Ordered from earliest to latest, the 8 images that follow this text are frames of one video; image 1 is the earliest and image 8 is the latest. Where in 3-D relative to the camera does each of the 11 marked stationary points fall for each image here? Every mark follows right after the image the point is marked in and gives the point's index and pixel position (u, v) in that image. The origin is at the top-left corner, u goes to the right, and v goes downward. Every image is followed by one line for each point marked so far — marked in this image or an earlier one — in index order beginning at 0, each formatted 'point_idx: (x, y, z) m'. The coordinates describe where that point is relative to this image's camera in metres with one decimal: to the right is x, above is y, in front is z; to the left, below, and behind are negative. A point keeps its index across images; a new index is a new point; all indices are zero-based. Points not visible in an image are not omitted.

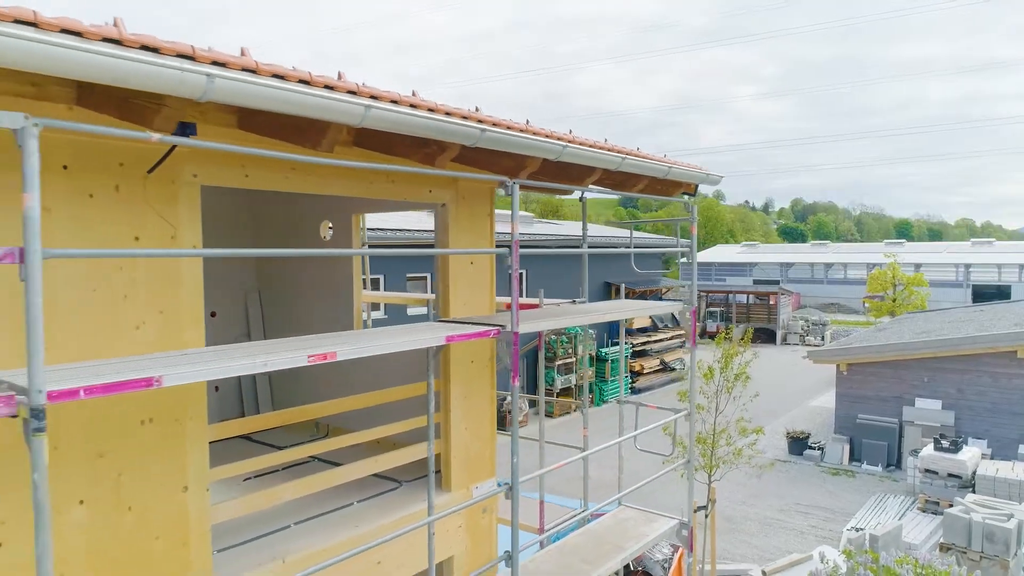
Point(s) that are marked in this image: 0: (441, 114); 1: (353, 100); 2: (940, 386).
0: (-0.3, +1.1, +3.3) m
1: (-0.7, +1.0, +2.8) m
2: (+12.4, -2.8, +15.0) m
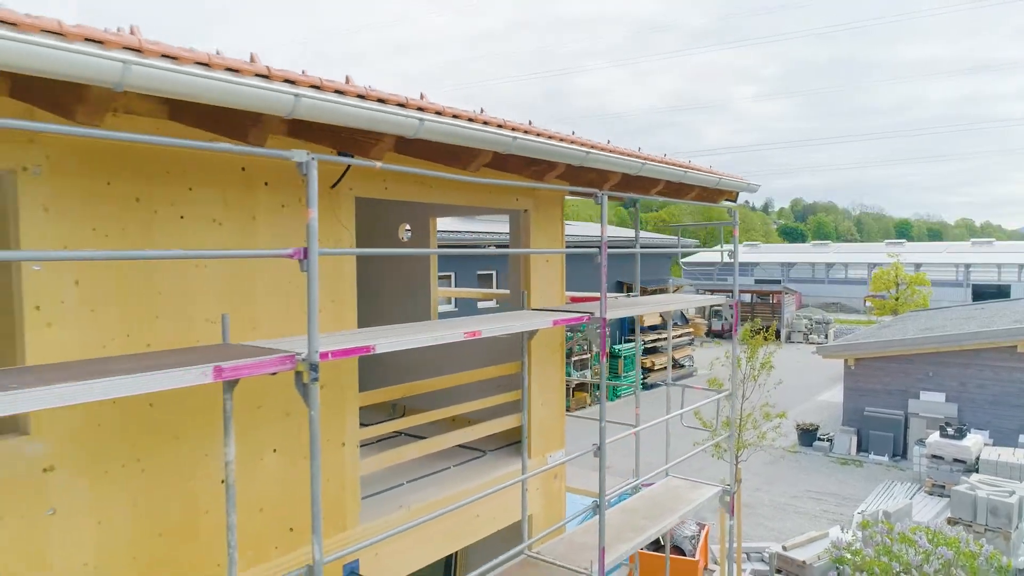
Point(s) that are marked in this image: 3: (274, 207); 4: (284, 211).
0: (+0.4, +1.1, +4.0) m
1: (0.0, +1.1, +3.5) m
2: (+13.1, -2.8, +15.7) m
3: (-1.6, +0.6, +3.5) m
4: (-1.6, +0.5, +3.6) m
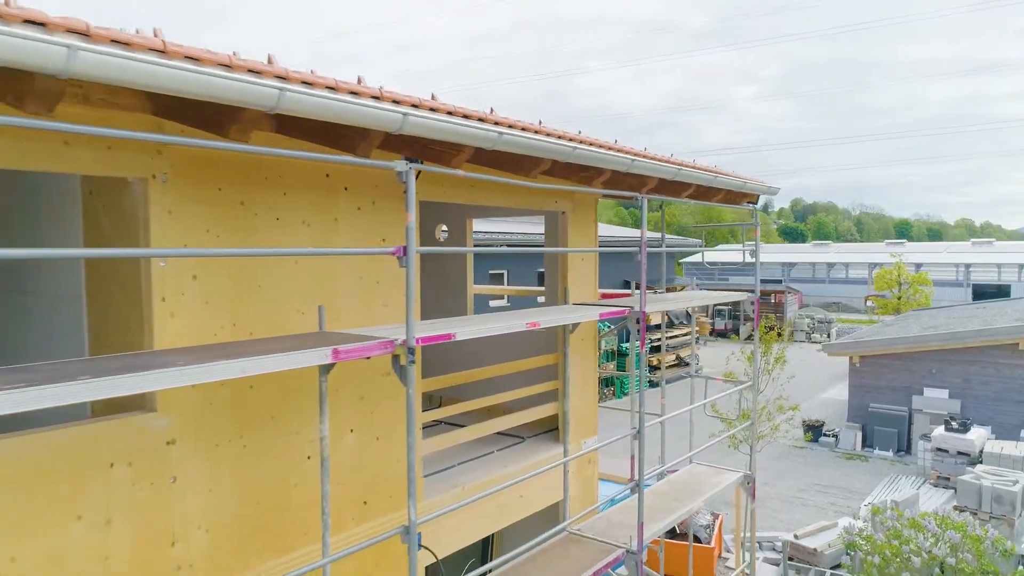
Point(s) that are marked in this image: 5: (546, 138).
0: (+0.8, +1.2, +4.3) m
1: (+0.4, +1.1, +3.9) m
2: (+13.6, -2.8, +16.1) m
3: (-1.2, +0.6, +3.9) m
4: (-1.2, +0.6, +3.9) m
5: (+0.3, +1.1, +3.8) m
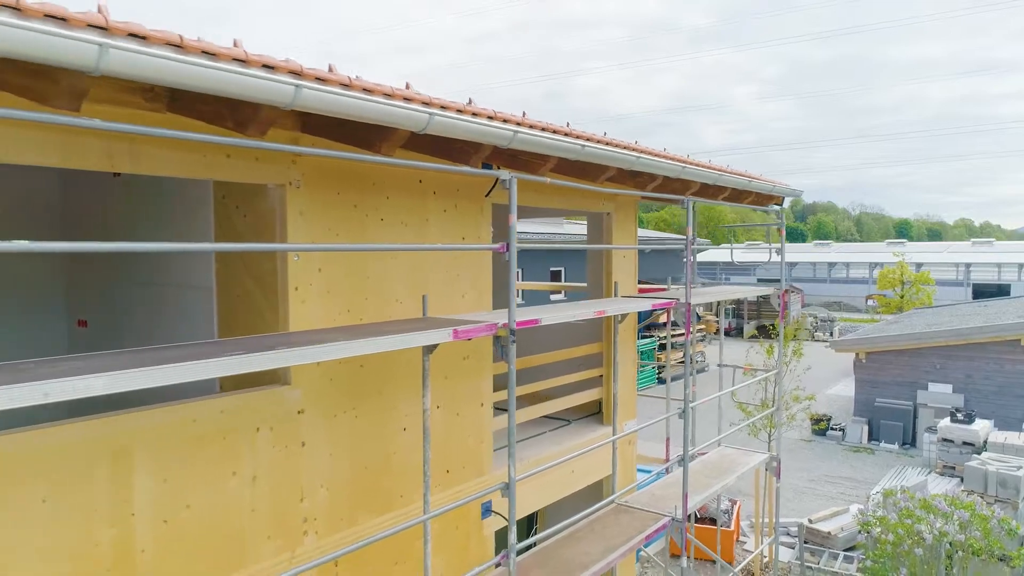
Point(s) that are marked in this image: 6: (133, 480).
0: (+1.4, +1.2, +4.9) m
1: (+1.0, +1.2, +4.4) m
2: (+14.1, -2.7, +16.6) m
3: (-0.6, +0.7, +4.4) m
4: (-0.6, +0.6, +4.4) m
5: (+0.9, +1.2, +4.3) m
6: (-2.2, -1.1, +3.0) m
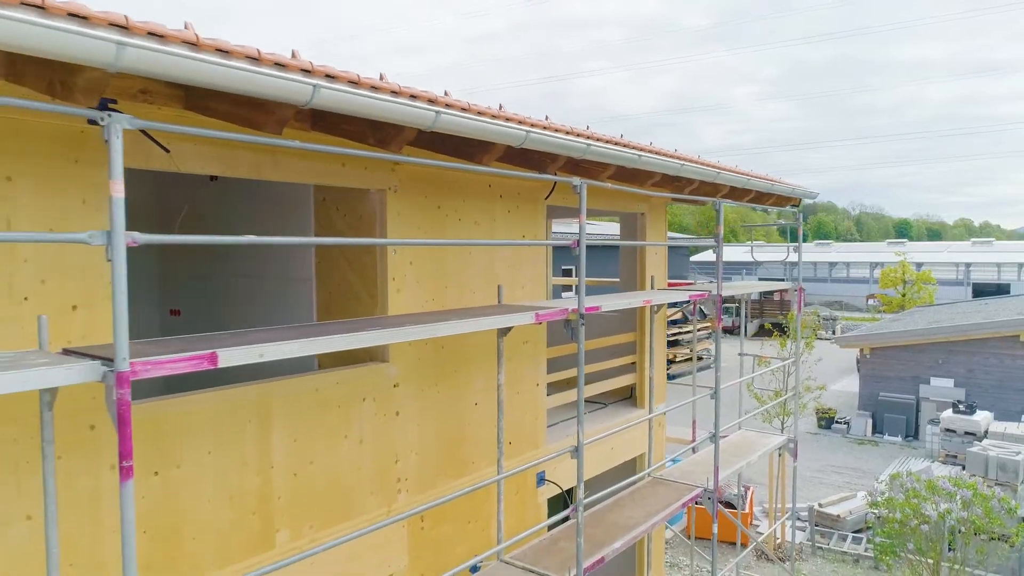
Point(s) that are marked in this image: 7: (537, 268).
0: (+2.0, +1.3, +5.4) m
1: (+1.6, +1.2, +5.0) m
2: (+14.7, -2.6, +17.2) m
3: (-0.1, +0.7, +5.0) m
4: (0.0, +0.7, +5.0) m
5: (+1.4, +1.2, +4.9) m
6: (-1.7, -1.0, +3.6) m
7: (+0.2, +0.2, +5.3) m
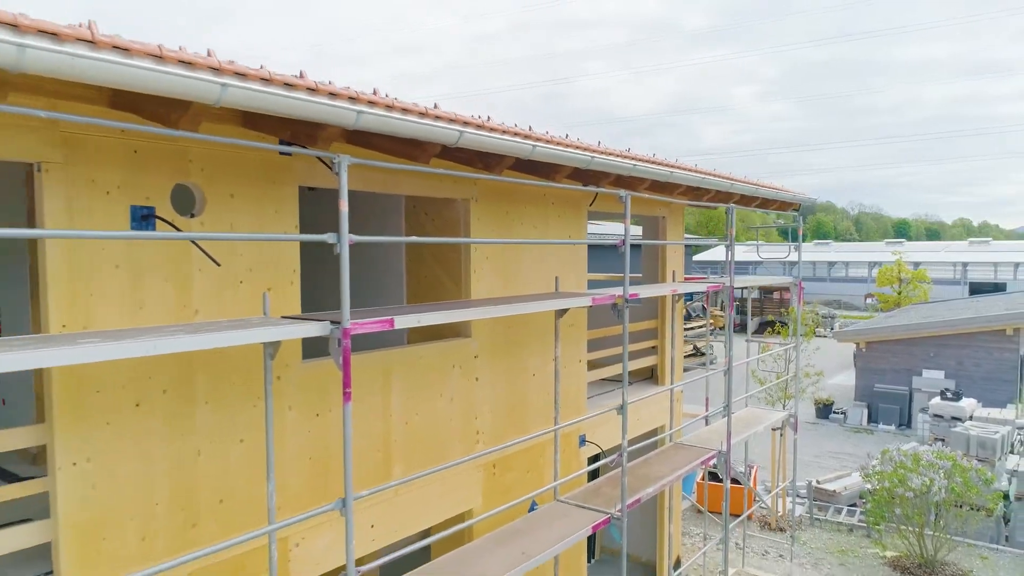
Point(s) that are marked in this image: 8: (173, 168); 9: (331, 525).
0: (+2.6, +1.4, +6.5) m
1: (+2.1, +1.3, +6.0) m
2: (+15.2, -2.5, +18.3) m
3: (+0.5, +0.8, +6.0) m
4: (+0.6, +0.8, +6.1) m
5: (+2.0, +1.3, +5.9) m
6: (-1.1, -0.9, +4.6) m
7: (+0.8, +0.3, +6.3) m
8: (-2.3, +0.8, +3.5) m
9: (-1.5, -2.0, +4.3) m
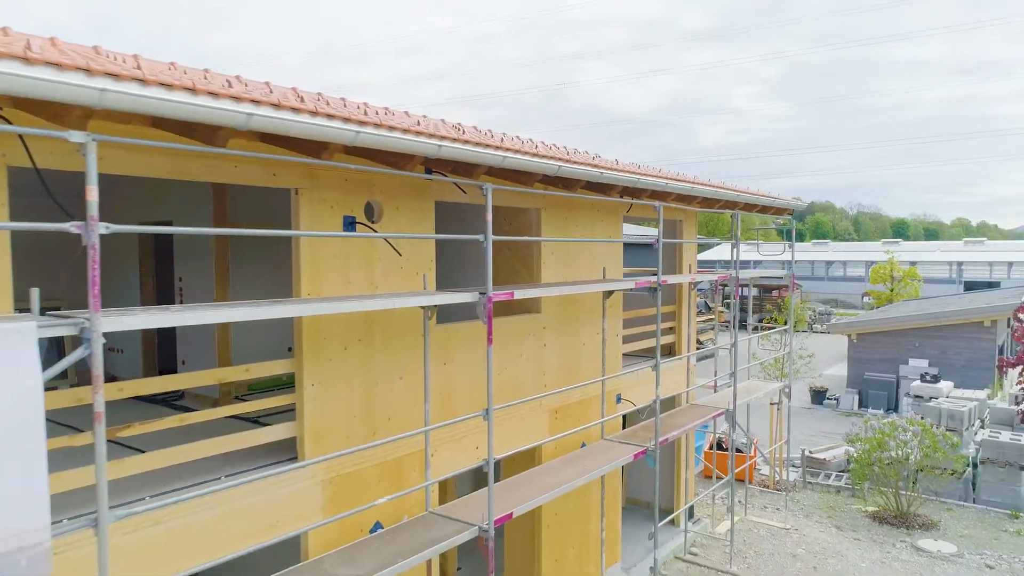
0: (+3.4, +1.6, +8.2) m
1: (+3.0, +1.5, +7.7) m
2: (+16.0, -2.3, +20.0) m
3: (+1.3, +1.0, +7.7) m
4: (+1.4, +1.0, +7.7) m
5: (+2.8, +1.5, +7.6) m
6: (-0.3, -0.8, +6.3) m
7: (+1.6, +0.5, +8.0) m
8: (-1.5, +1.0, +5.2) m
9: (-0.7, -1.8, +6.0) m
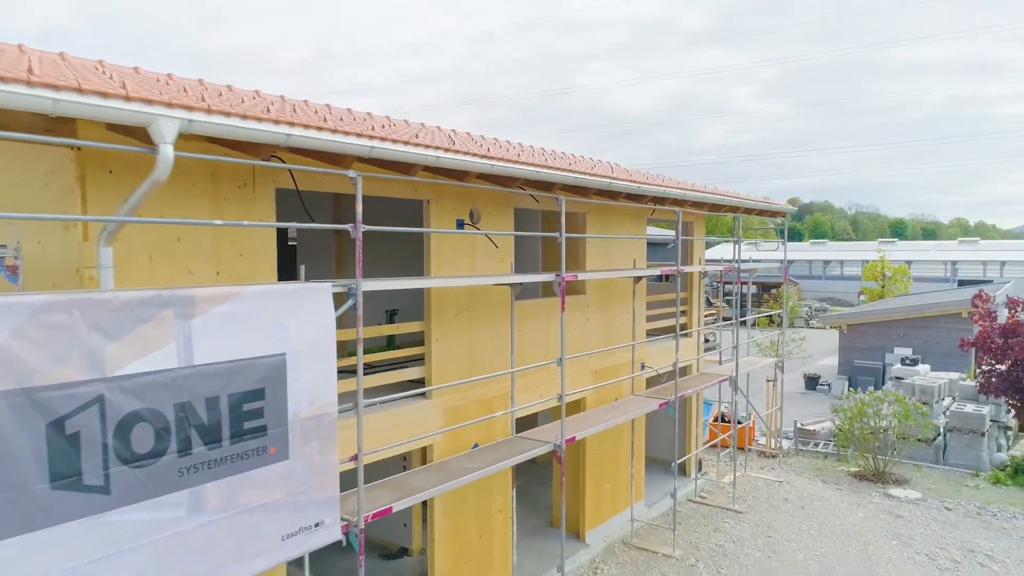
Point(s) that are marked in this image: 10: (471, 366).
0: (+4.2, +1.8, +10.1) m
1: (+3.8, +1.7, +9.6) m
2: (+16.9, -2.1, +21.9) m
3: (+2.2, +1.2, +9.6) m
4: (+2.3, +1.2, +9.7) m
5: (+3.7, +1.7, +9.5) m
6: (+0.6, -0.5, +8.3) m
7: (+2.5, +0.7, +10.0) m
8: (-0.6, +1.2, +7.1) m
9: (+0.2, -1.6, +7.9) m
10: (-0.6, -1.1, +7.2) m
